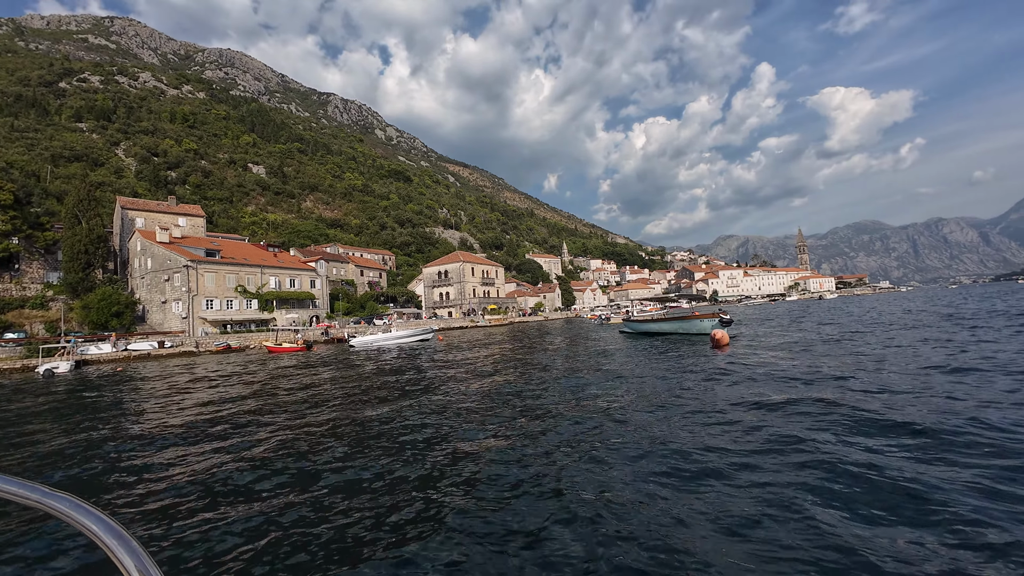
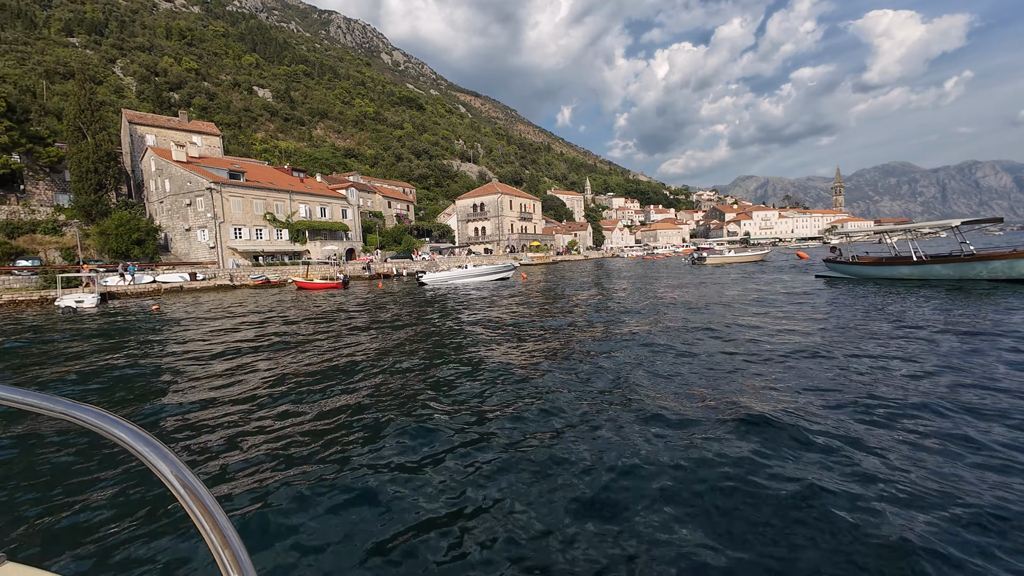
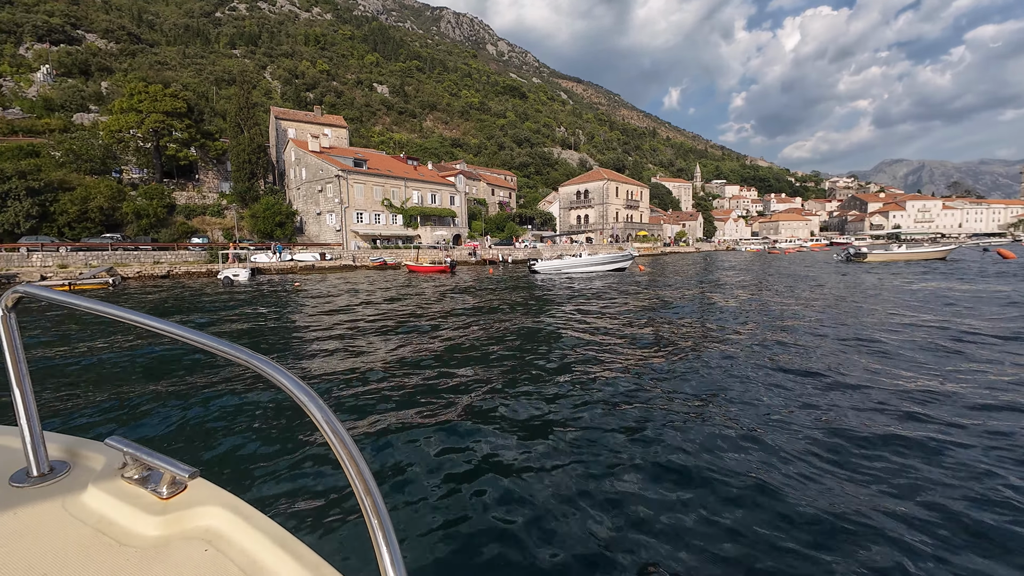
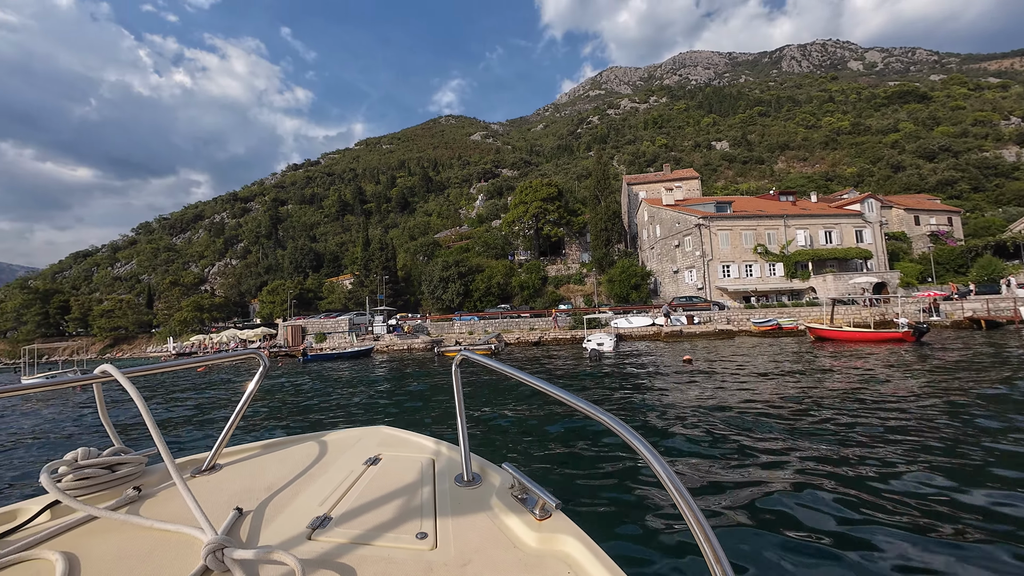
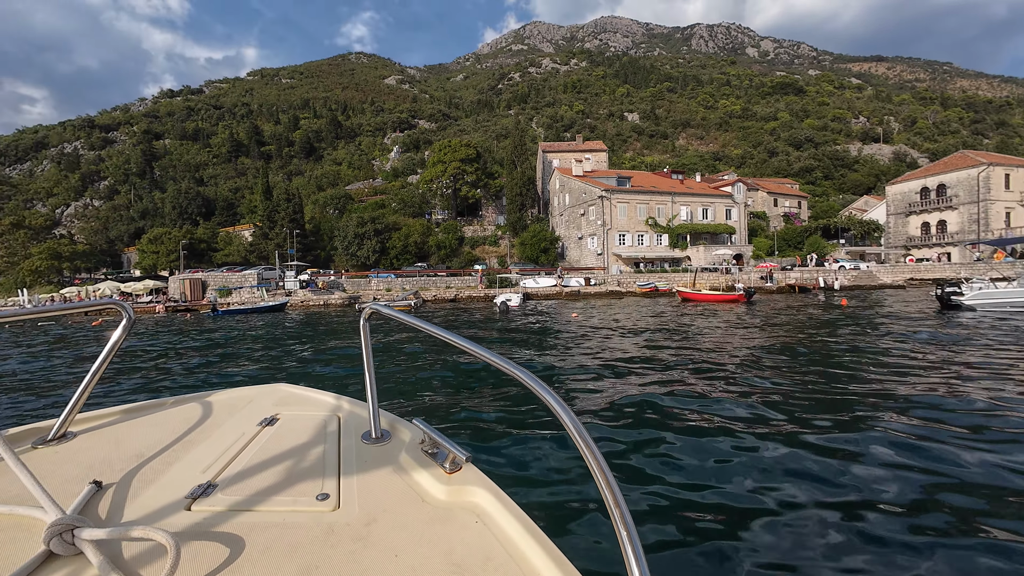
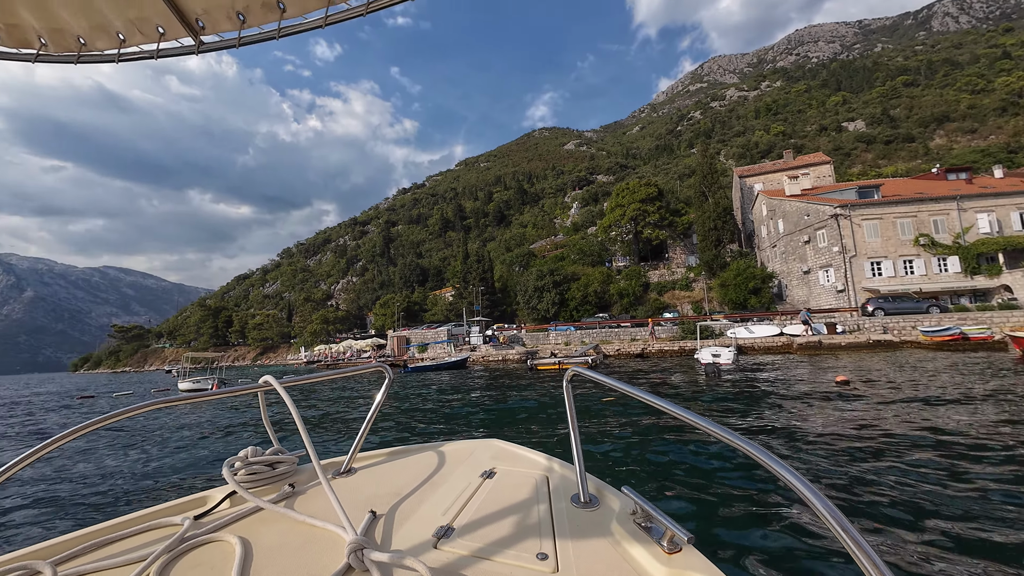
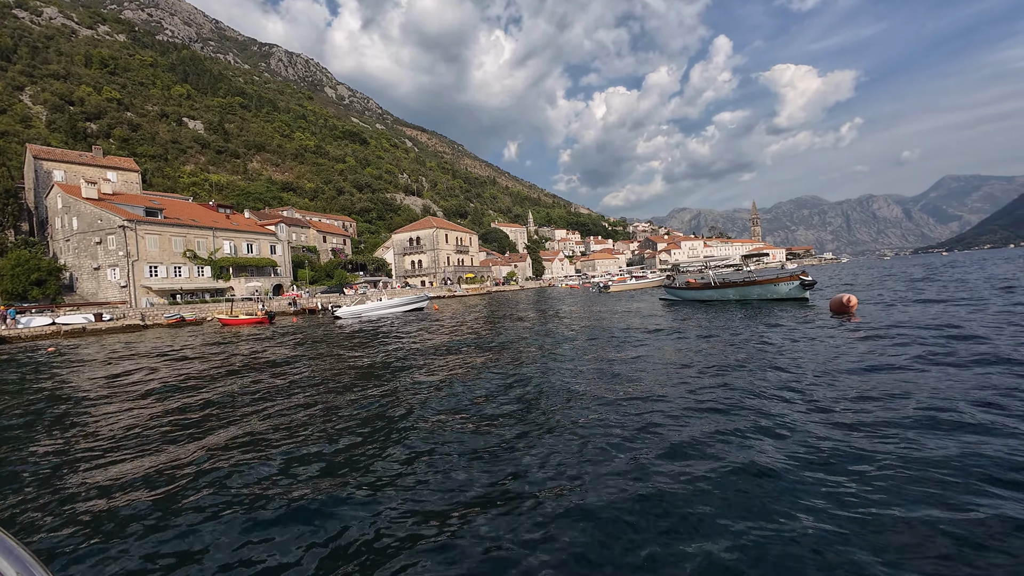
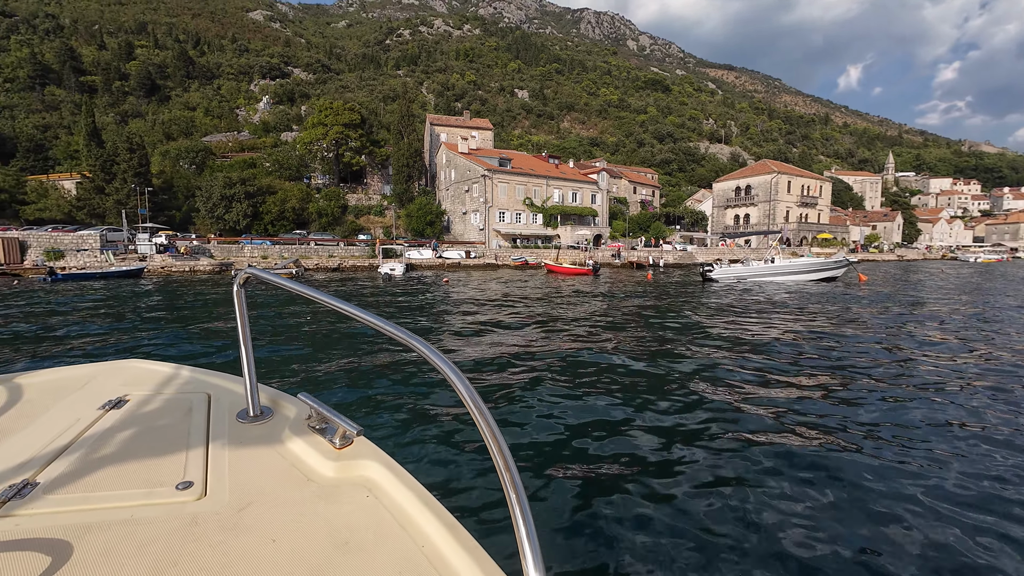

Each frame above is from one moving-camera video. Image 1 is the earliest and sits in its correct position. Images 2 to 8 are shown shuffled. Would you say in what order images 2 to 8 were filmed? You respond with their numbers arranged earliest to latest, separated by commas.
7, 2, 3, 8, 5, 4, 6
